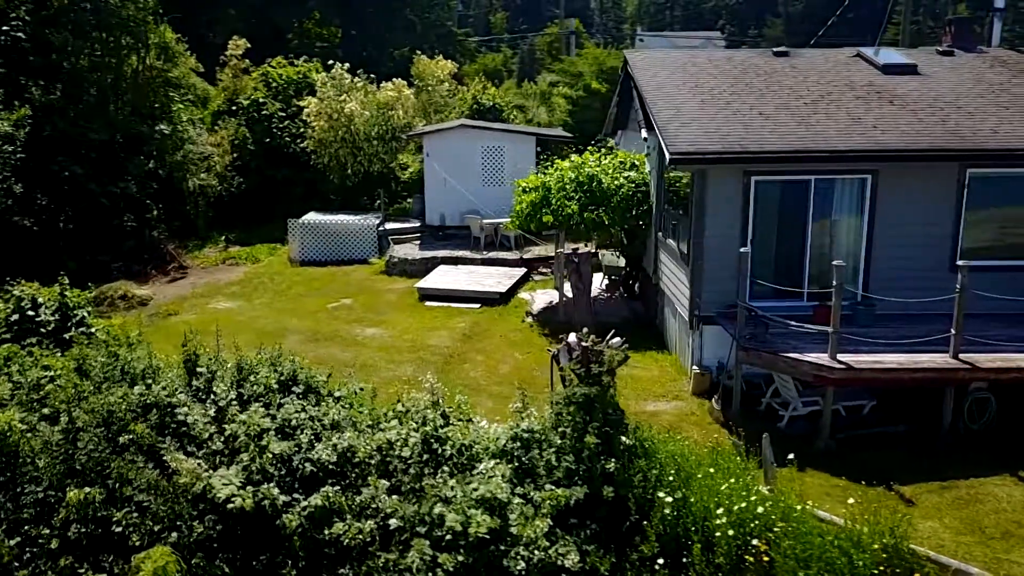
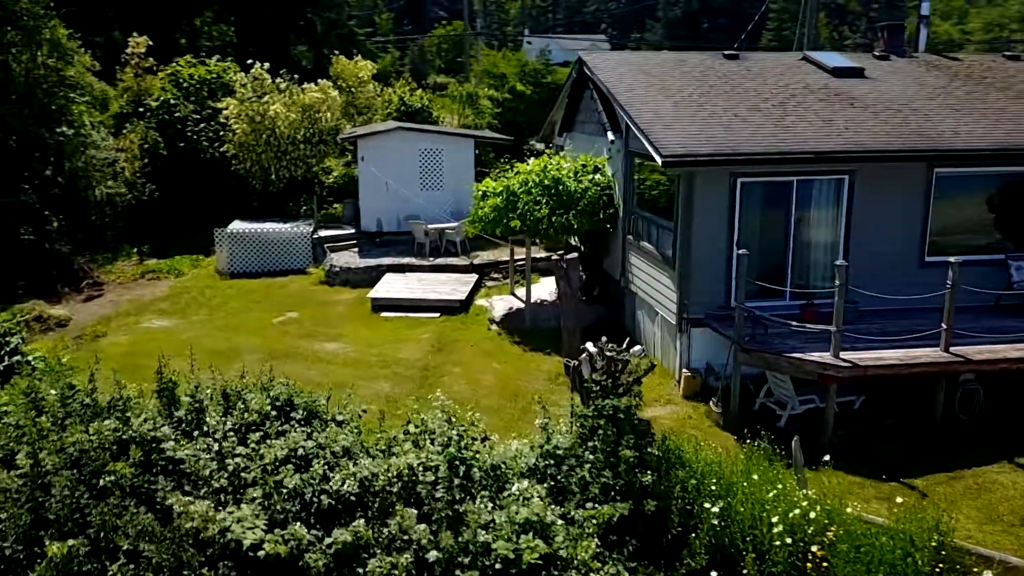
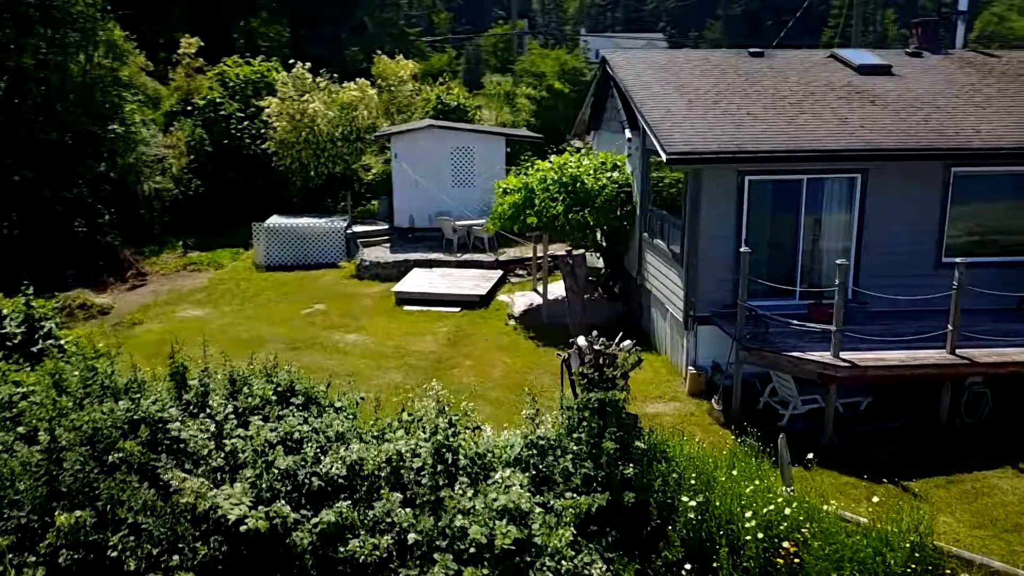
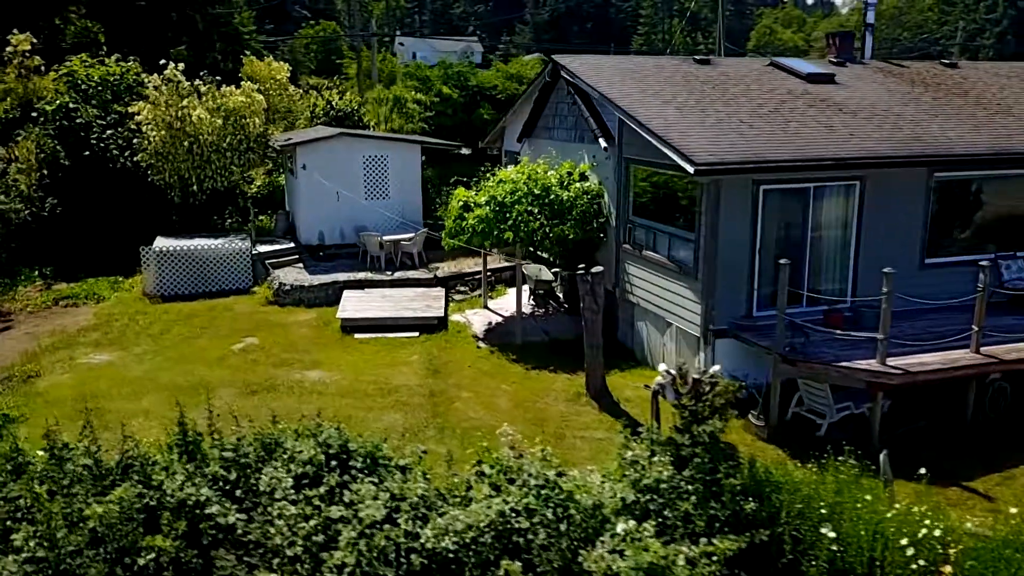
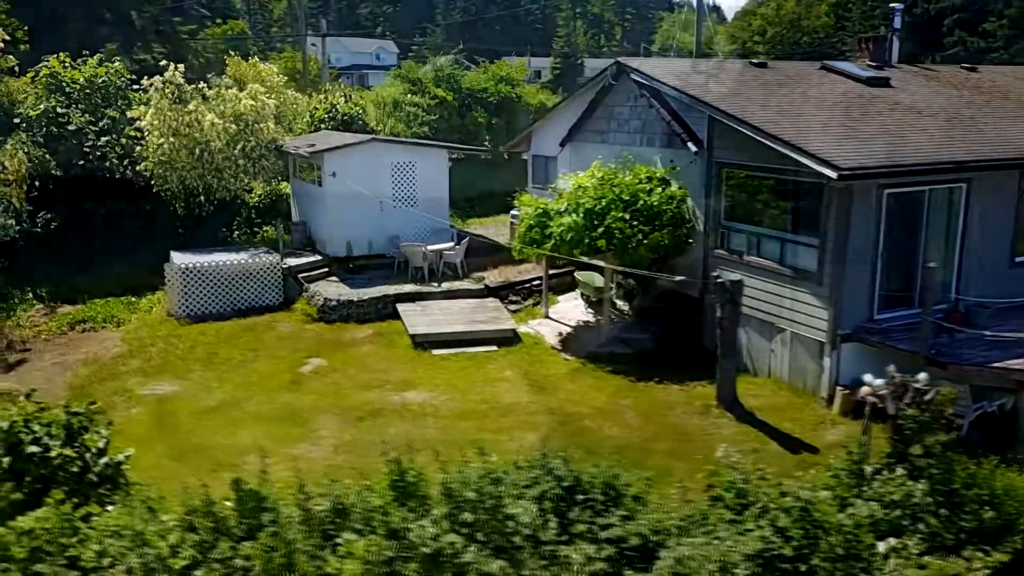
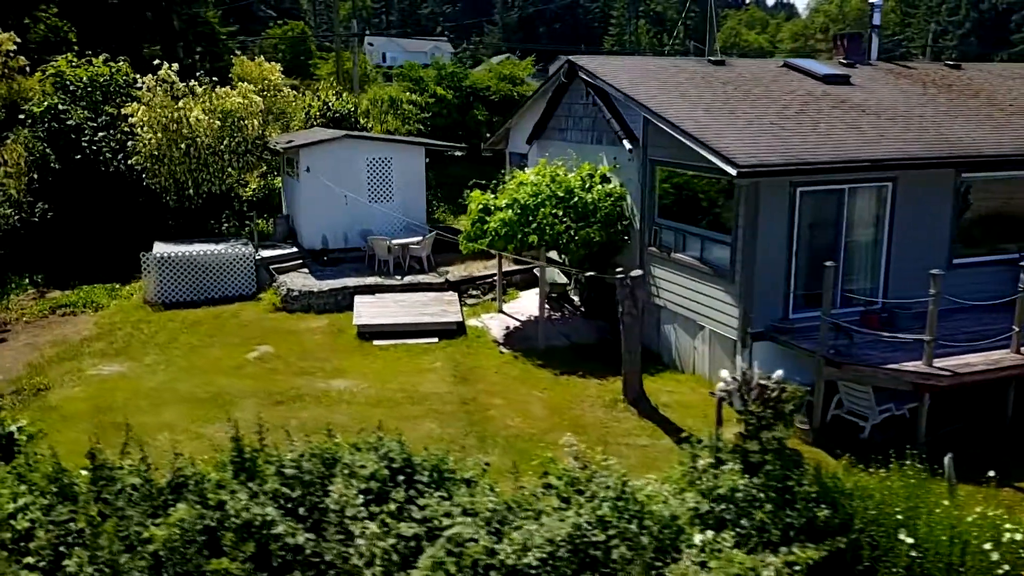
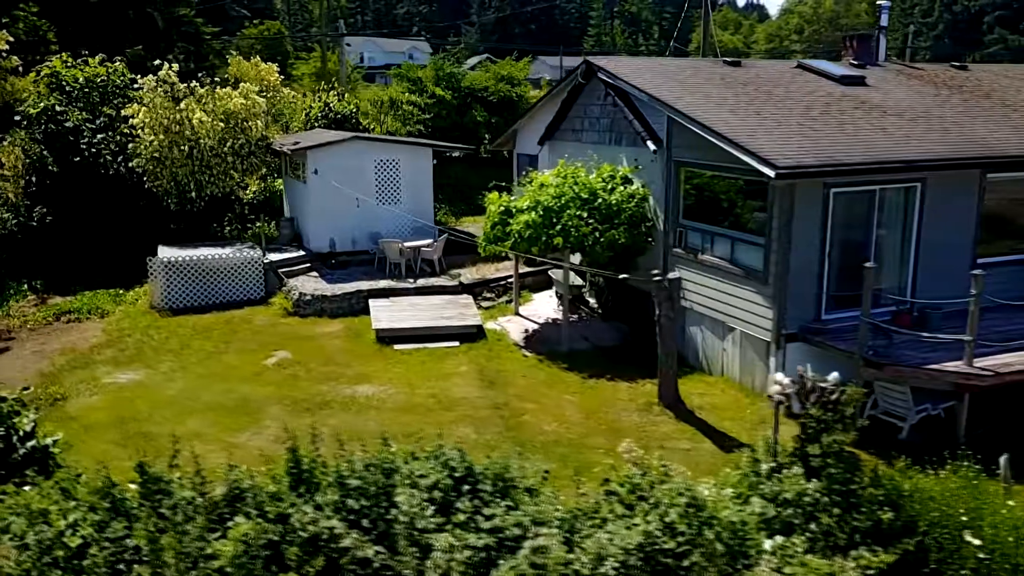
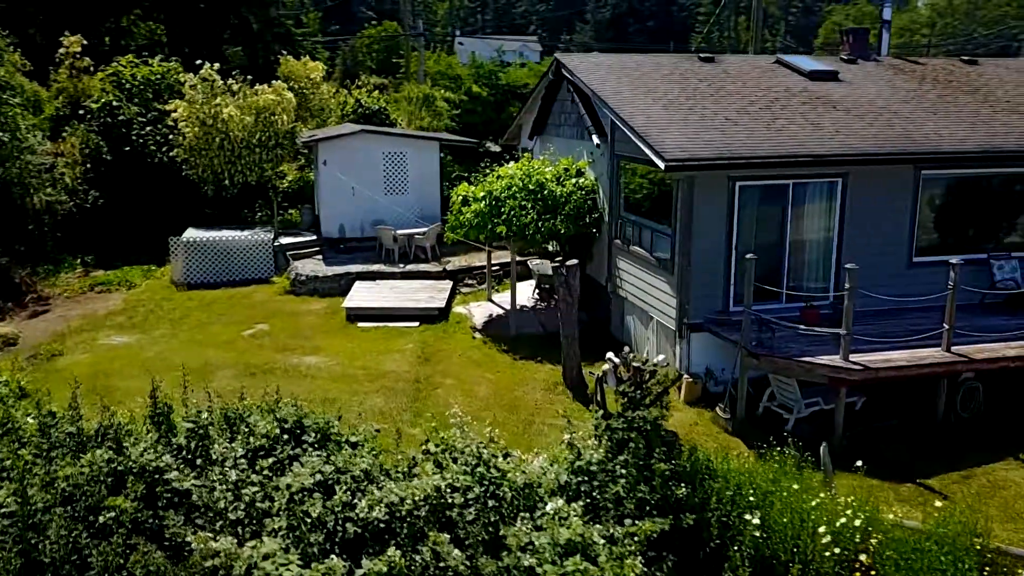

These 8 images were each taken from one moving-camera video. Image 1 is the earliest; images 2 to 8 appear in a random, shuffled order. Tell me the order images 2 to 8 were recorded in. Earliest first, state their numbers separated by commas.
3, 2, 8, 4, 6, 7, 5
